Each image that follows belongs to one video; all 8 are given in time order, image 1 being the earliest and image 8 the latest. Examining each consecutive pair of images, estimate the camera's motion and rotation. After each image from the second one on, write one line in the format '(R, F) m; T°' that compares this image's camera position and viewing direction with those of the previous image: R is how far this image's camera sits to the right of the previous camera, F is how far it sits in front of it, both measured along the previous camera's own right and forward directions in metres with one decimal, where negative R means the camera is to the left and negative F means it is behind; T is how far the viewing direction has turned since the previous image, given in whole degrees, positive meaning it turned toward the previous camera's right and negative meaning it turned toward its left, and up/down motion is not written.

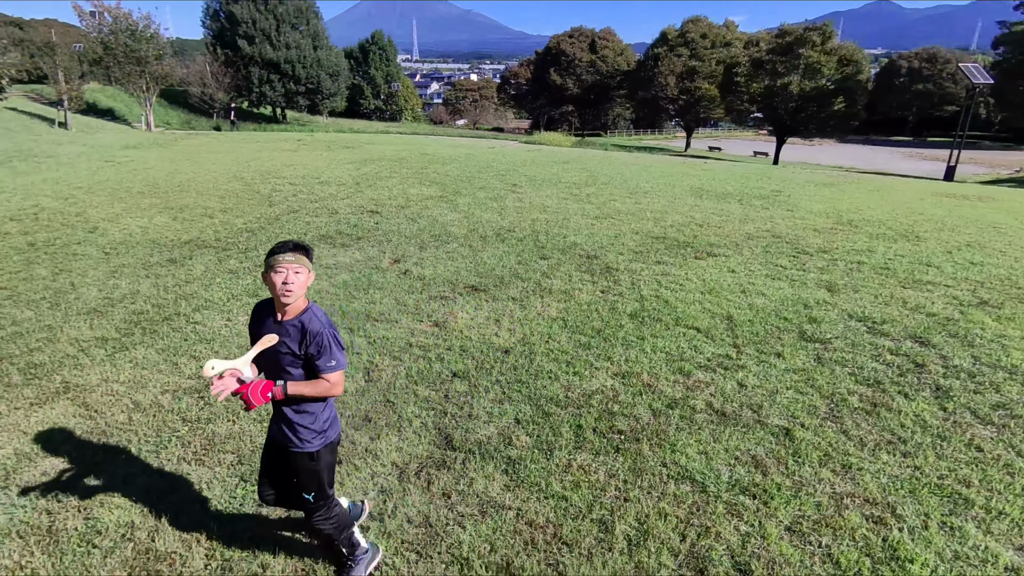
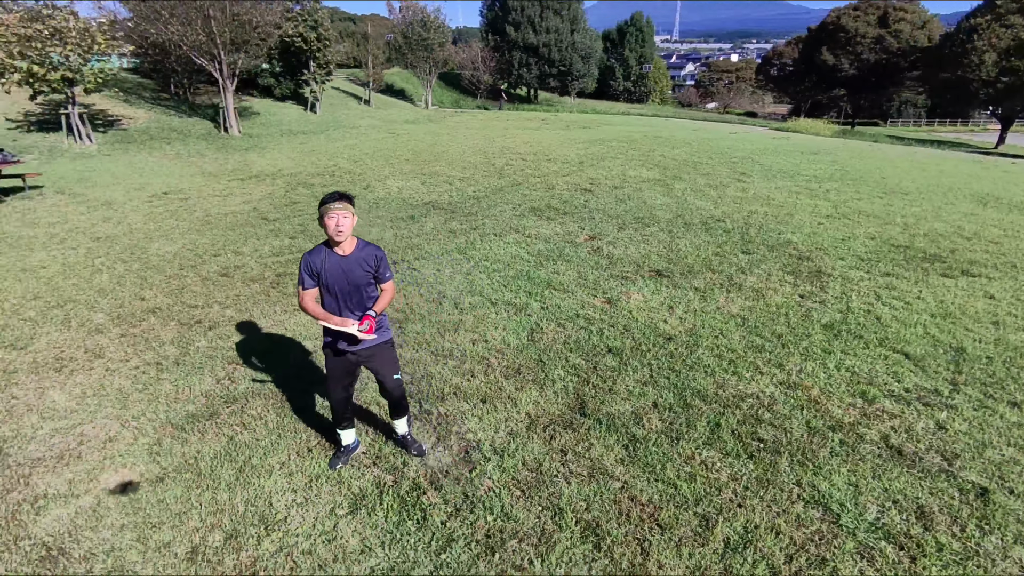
(+0.4, -0.1) m; -23°
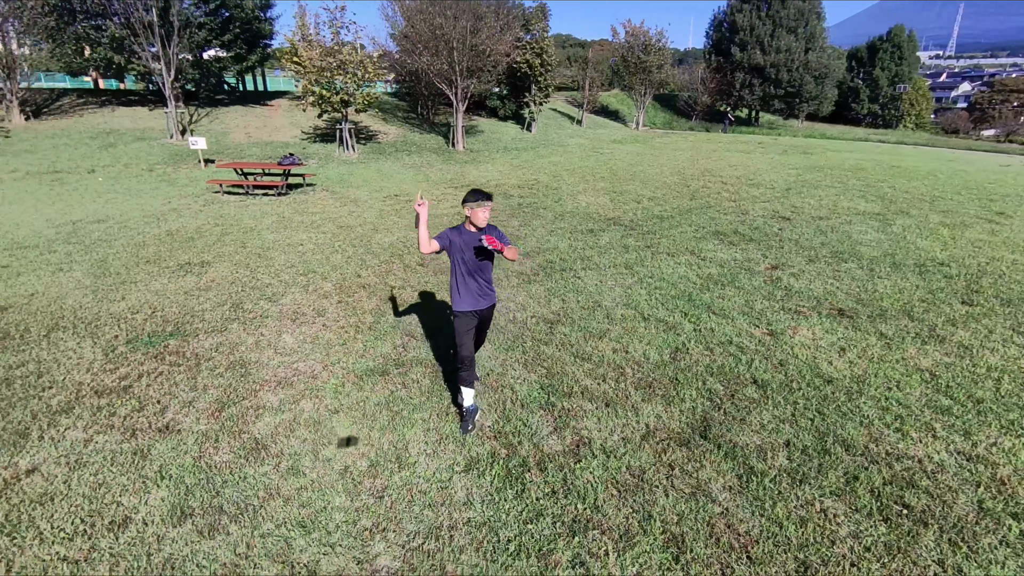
(+0.4, -0.2) m; -20°
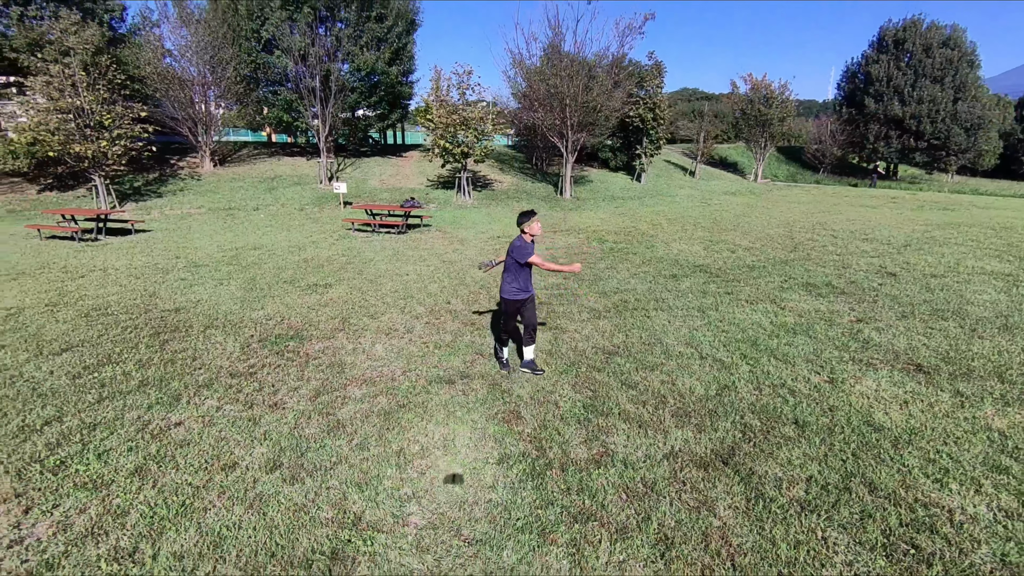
(+0.5, -0.4) m; -12°
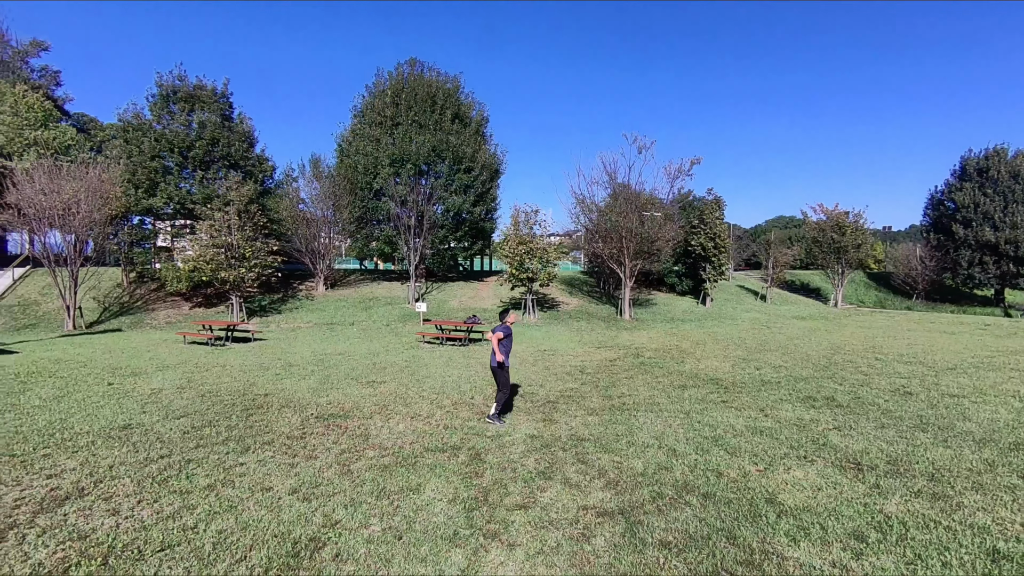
(+1.2, -1.2) m; -11°
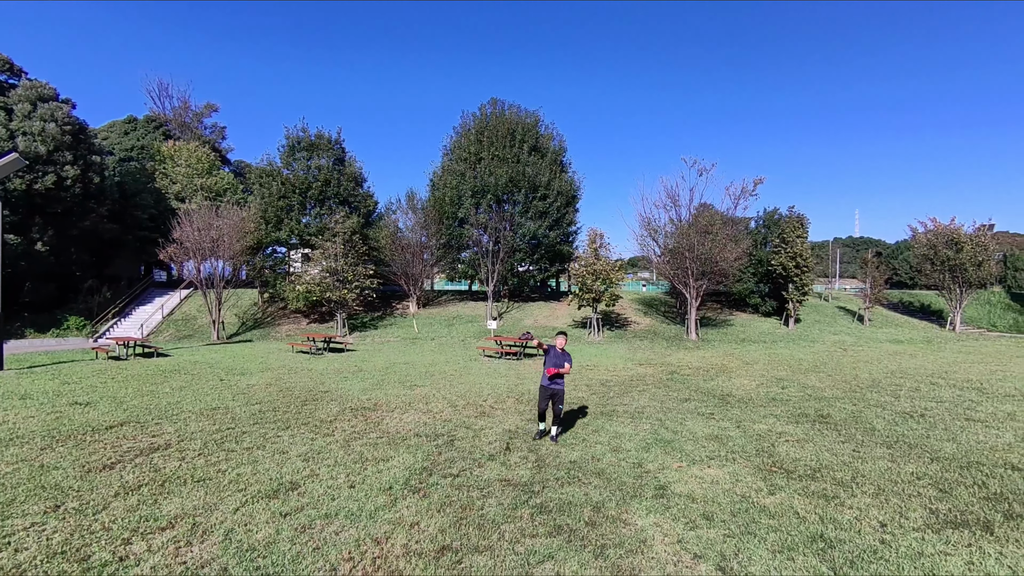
(+1.8, -1.0) m; -13°
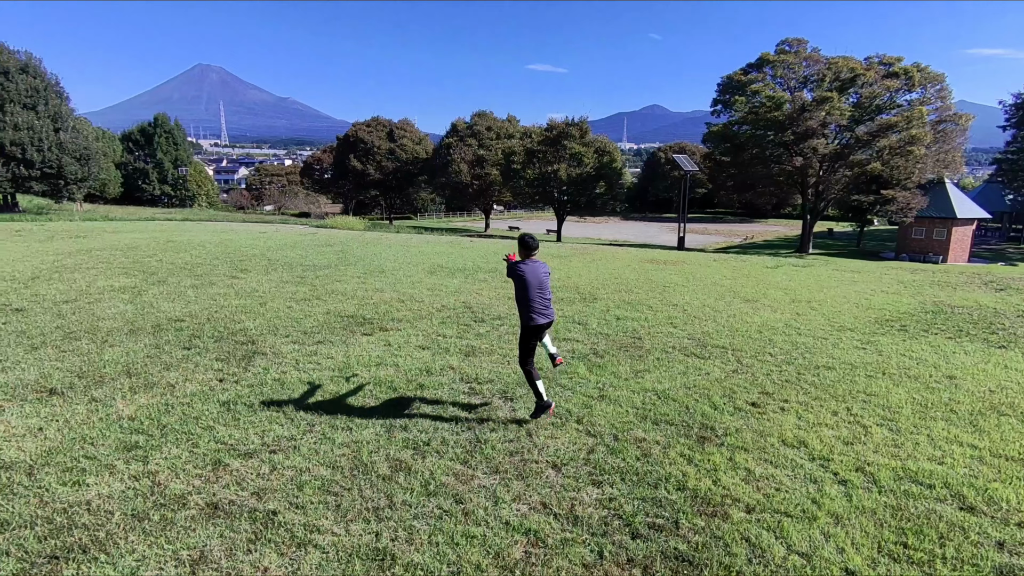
(0.0, +0.5) m; -3°
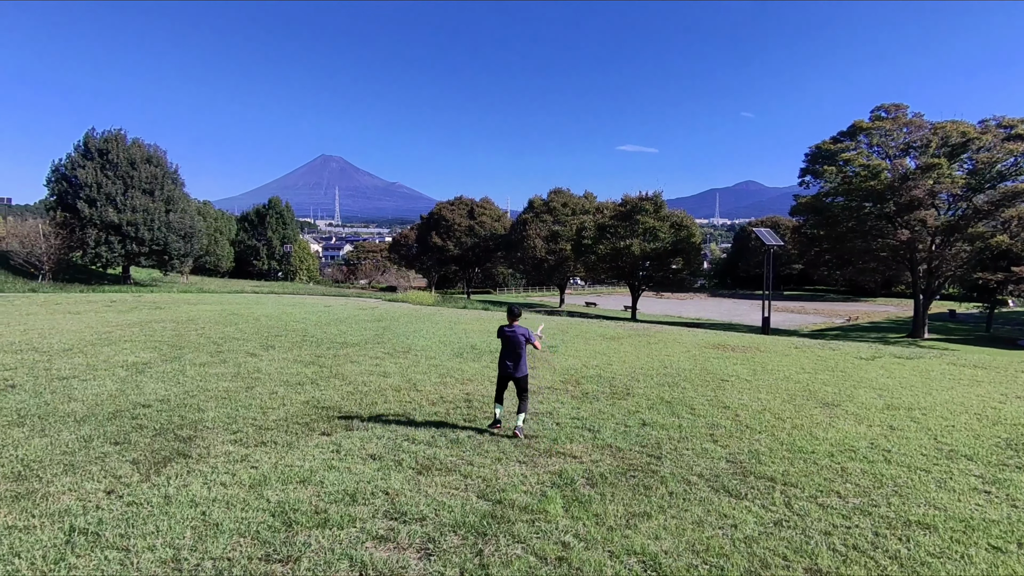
(+0.8, +1.1) m; -9°
